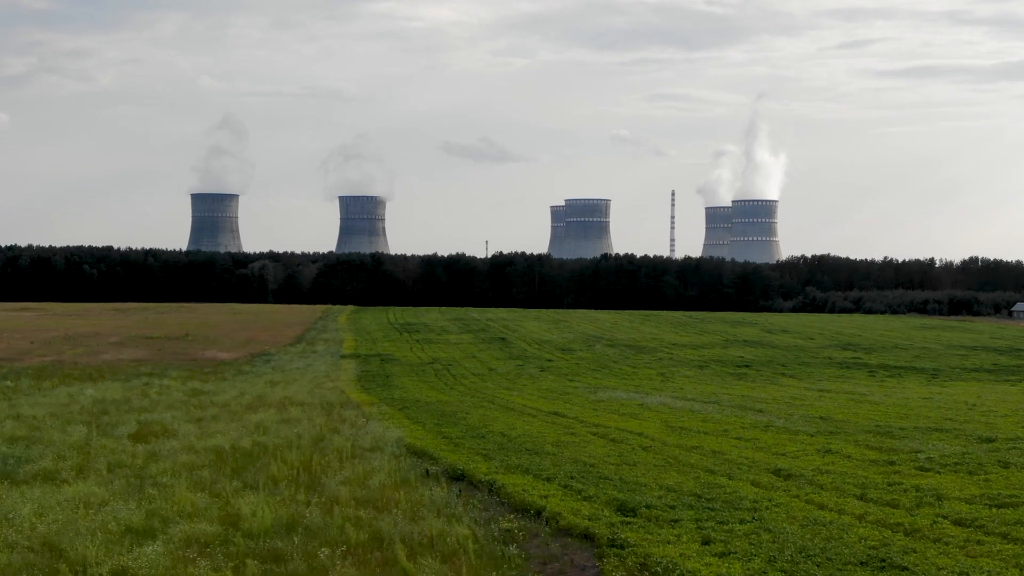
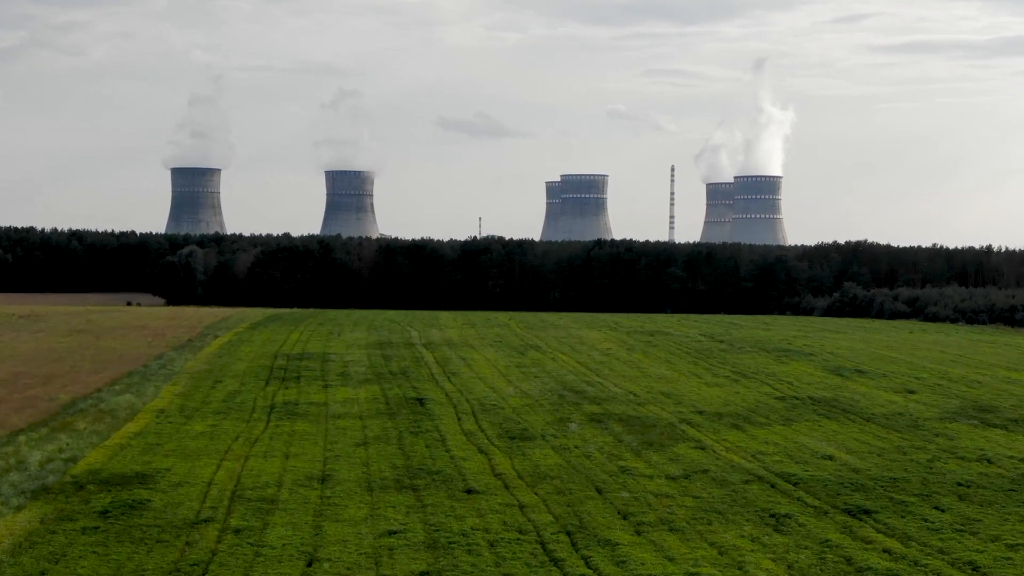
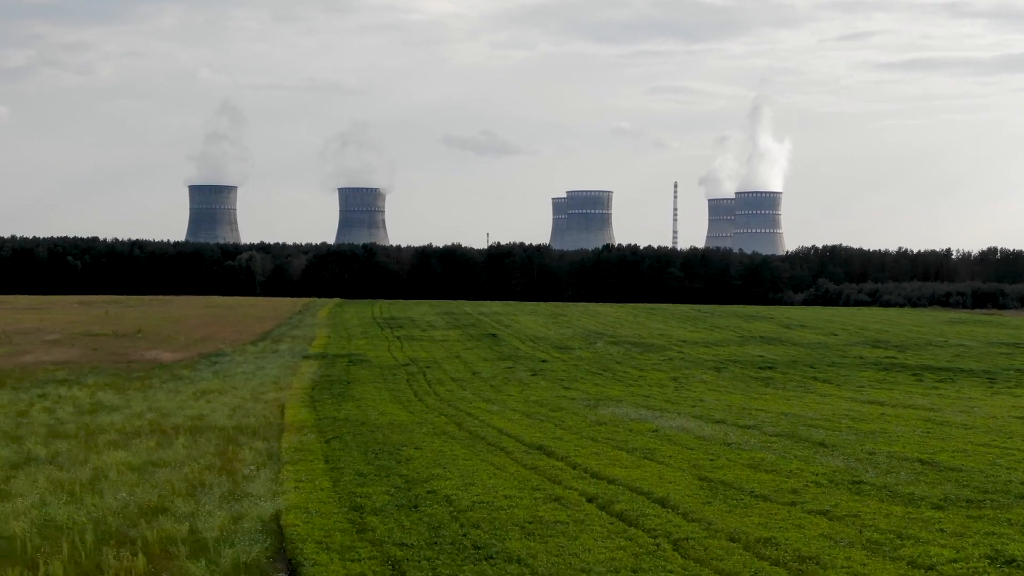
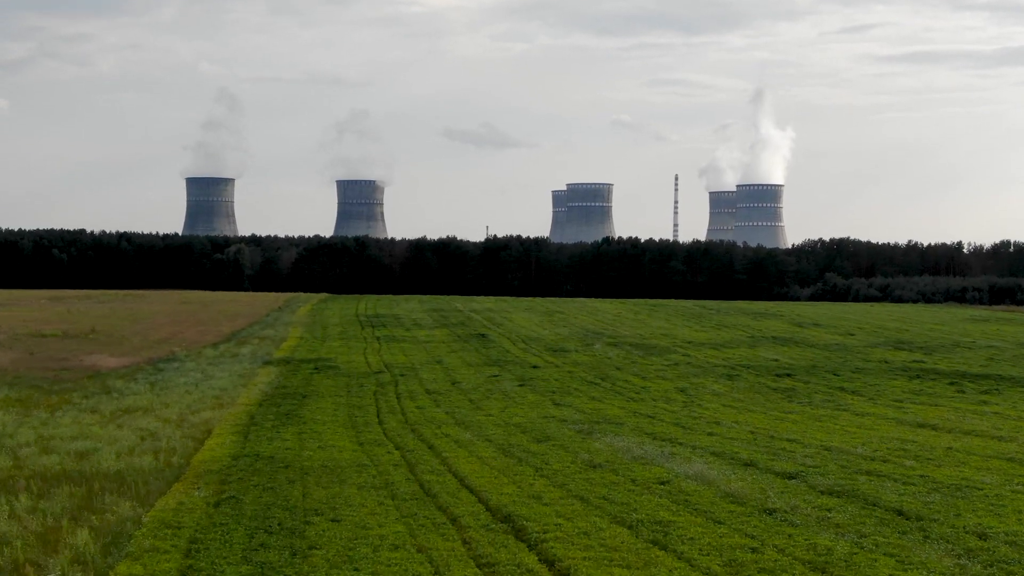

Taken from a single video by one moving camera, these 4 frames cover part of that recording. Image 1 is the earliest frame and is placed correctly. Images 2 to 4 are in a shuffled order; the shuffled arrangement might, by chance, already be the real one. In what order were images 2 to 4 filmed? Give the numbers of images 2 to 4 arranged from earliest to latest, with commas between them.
3, 4, 2
